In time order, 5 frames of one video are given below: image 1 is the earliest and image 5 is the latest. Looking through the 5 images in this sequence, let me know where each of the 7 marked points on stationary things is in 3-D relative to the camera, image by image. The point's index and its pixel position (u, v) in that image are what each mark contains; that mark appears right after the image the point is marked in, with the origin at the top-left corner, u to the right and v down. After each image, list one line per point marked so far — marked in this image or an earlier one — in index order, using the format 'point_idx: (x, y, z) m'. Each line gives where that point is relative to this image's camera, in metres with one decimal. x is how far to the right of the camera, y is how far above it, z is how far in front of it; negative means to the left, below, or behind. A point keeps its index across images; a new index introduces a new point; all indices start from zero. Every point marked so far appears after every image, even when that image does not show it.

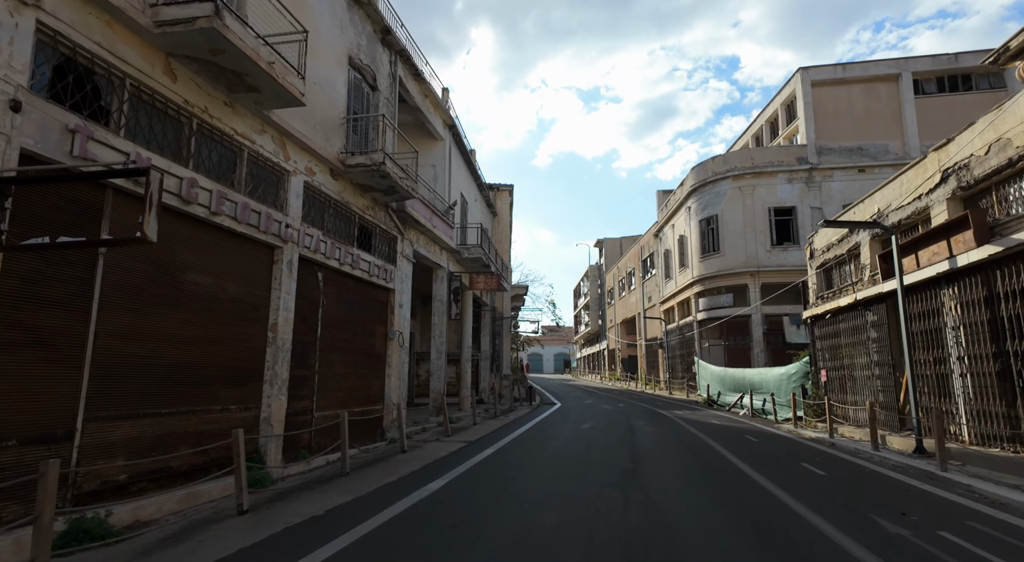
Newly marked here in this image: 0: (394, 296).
0: (-2.9, -0.4, +14.0) m
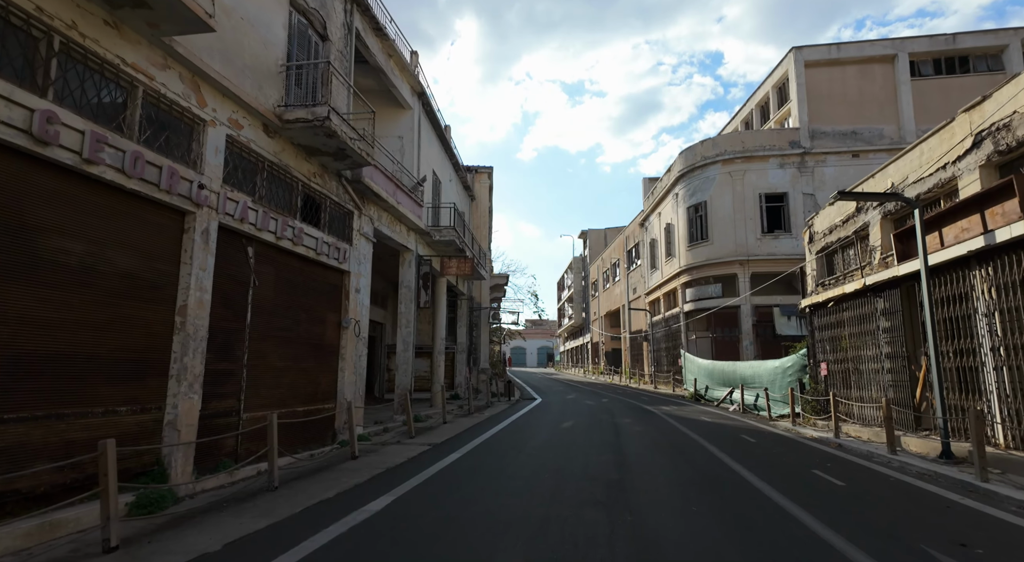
0: (-3.5, 0.0, +12.3) m
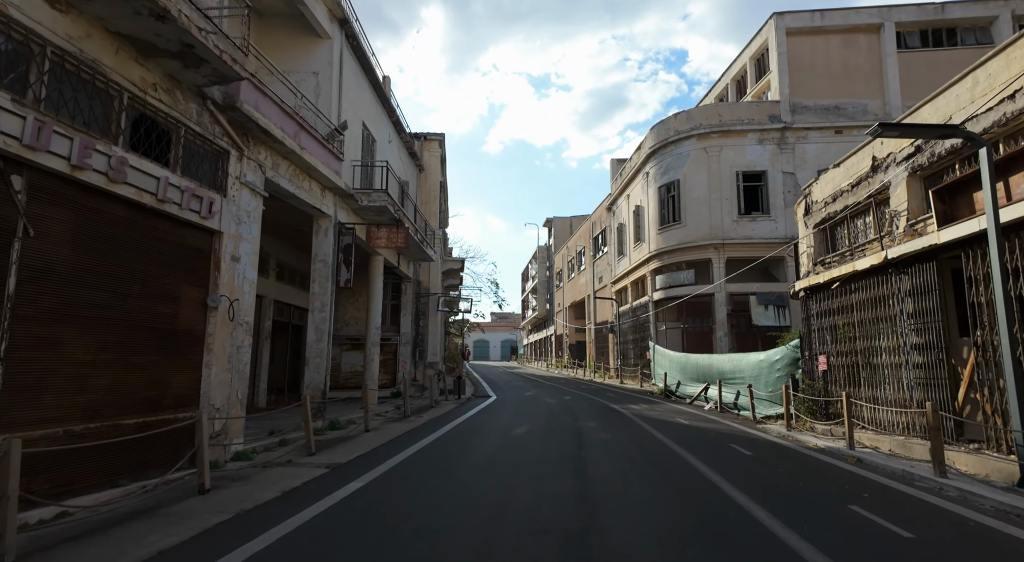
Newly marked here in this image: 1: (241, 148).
0: (-4.6, +0.6, +9.1) m
1: (-4.5, +2.2, +9.4) m
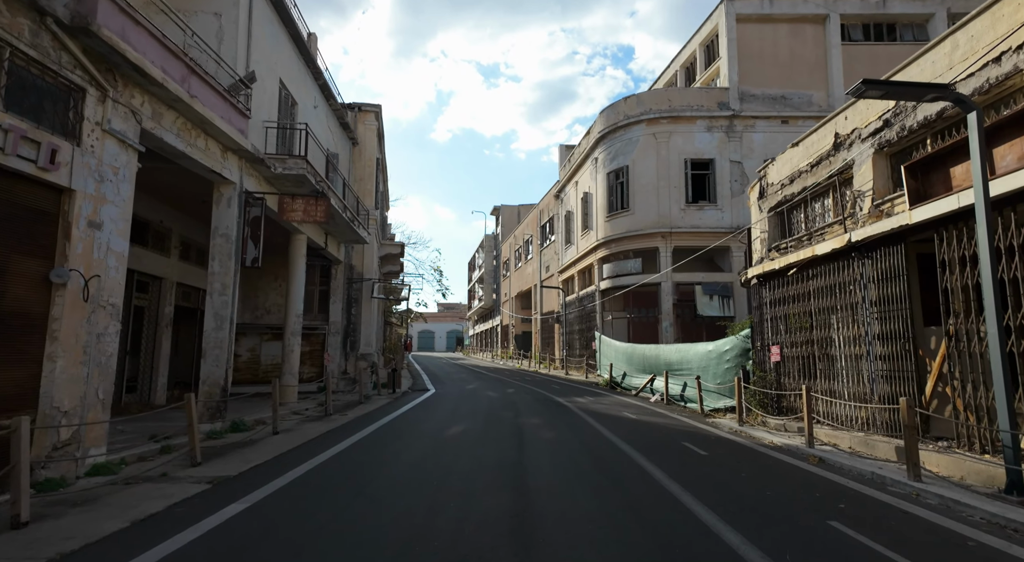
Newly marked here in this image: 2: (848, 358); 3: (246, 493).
0: (-5.6, +1.0, +7.3) m
1: (-5.4, +2.6, +7.6) m
2: (+6.1, -1.4, +10.3) m
3: (-3.3, -2.6, +7.0) m
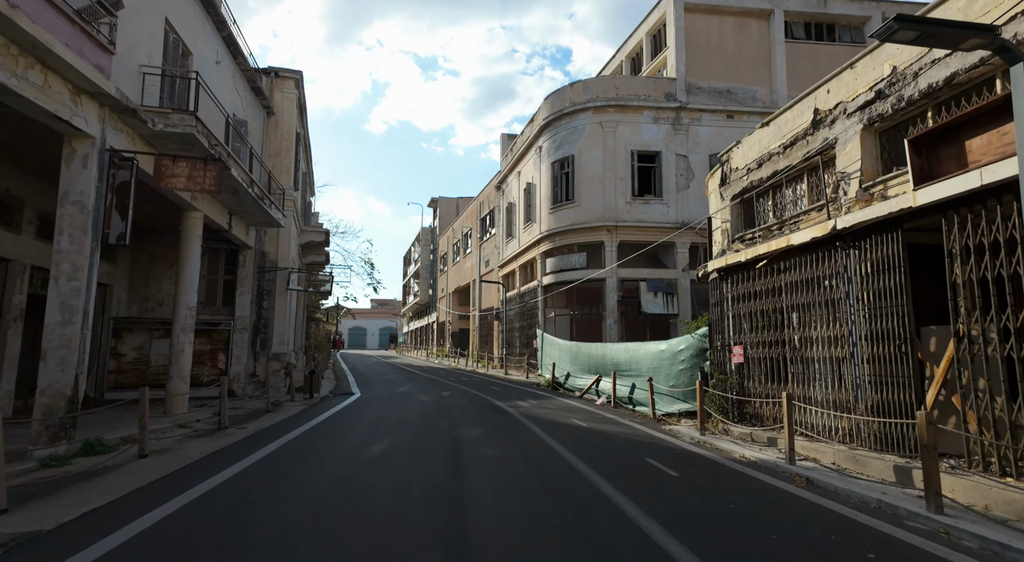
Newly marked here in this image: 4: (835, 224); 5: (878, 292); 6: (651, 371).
0: (-6.1, +1.2, +4.9) m
1: (-6.0, +2.8, +5.2) m
2: (+5.1, -1.3, +9.1) m
3: (-3.9, -2.4, +4.9) m
4: (+5.0, +0.9, +8.8) m
5: (+5.2, -0.2, +8.1) m
6: (+3.7, -2.4, +15.3) m
